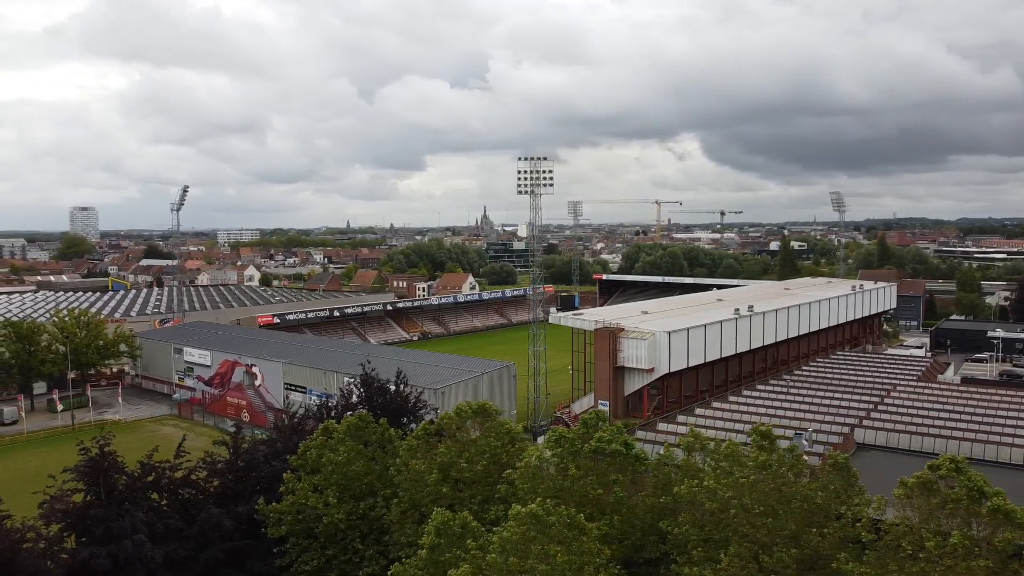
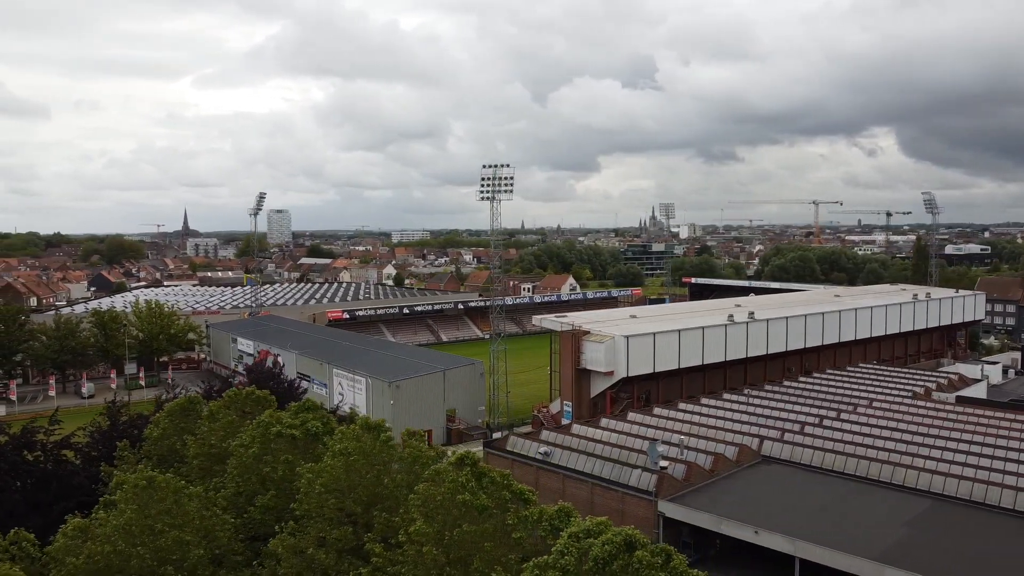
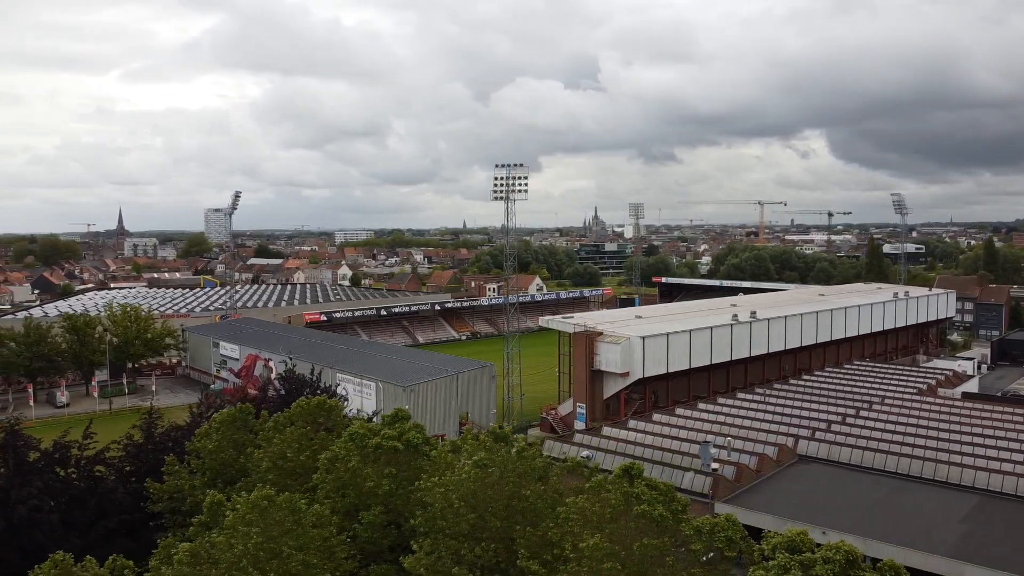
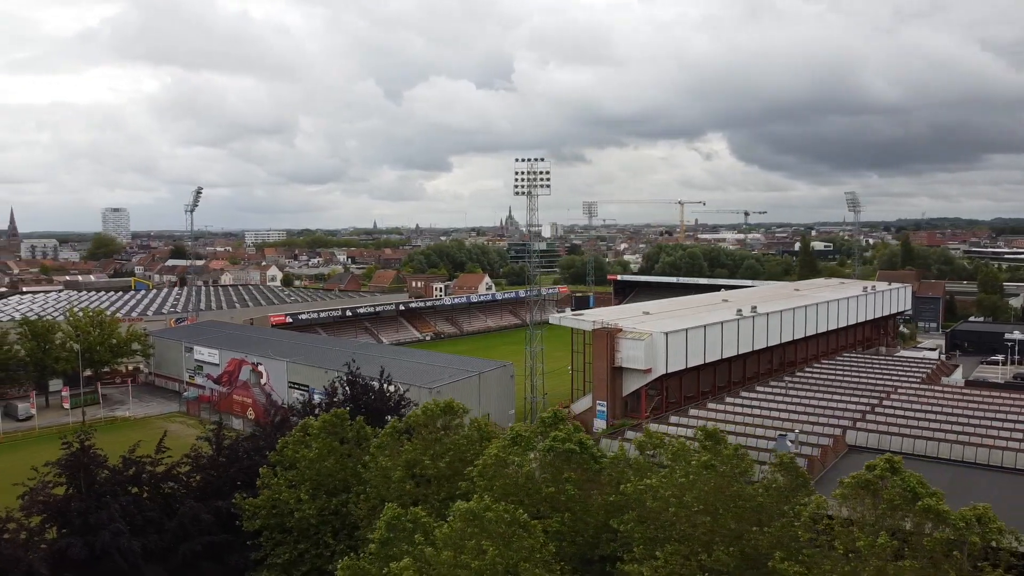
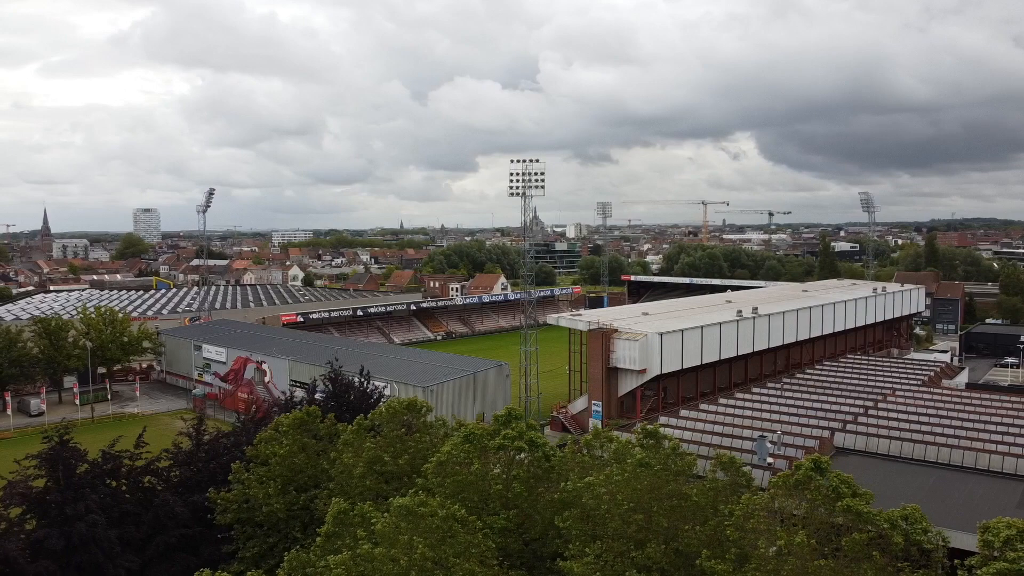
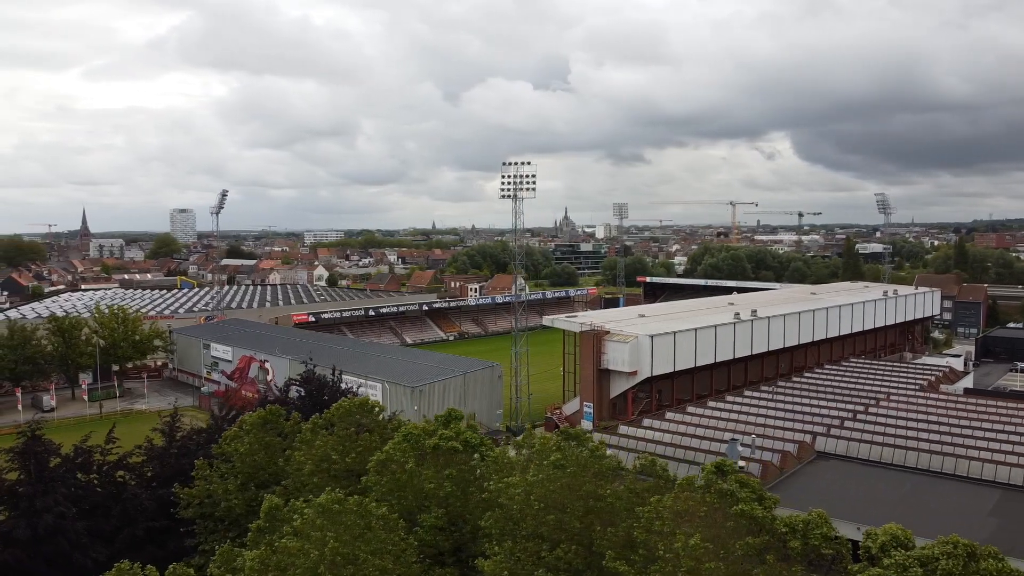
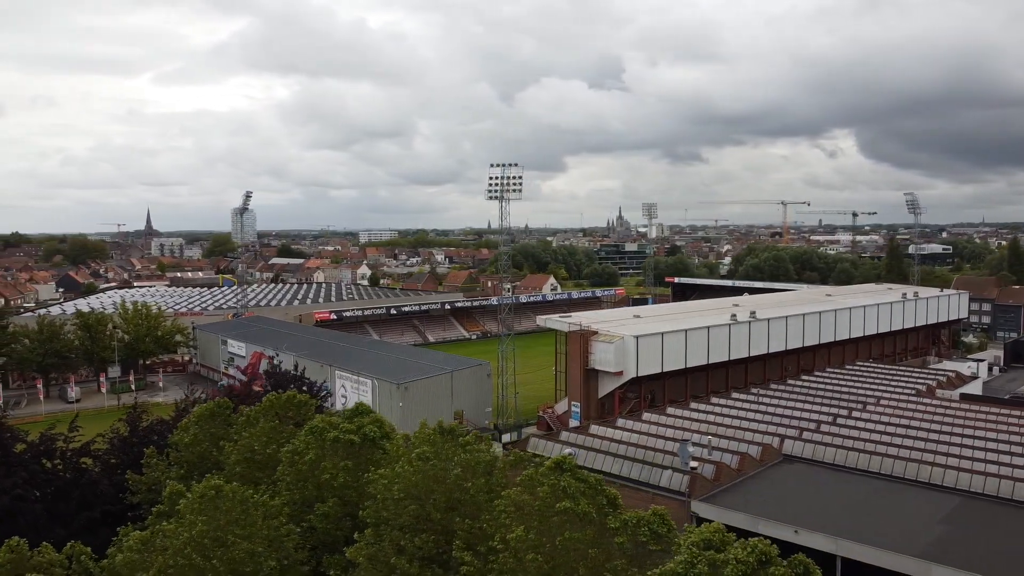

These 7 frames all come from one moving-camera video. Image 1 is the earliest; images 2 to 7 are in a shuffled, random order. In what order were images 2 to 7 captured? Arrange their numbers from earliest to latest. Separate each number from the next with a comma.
4, 5, 6, 3, 7, 2
